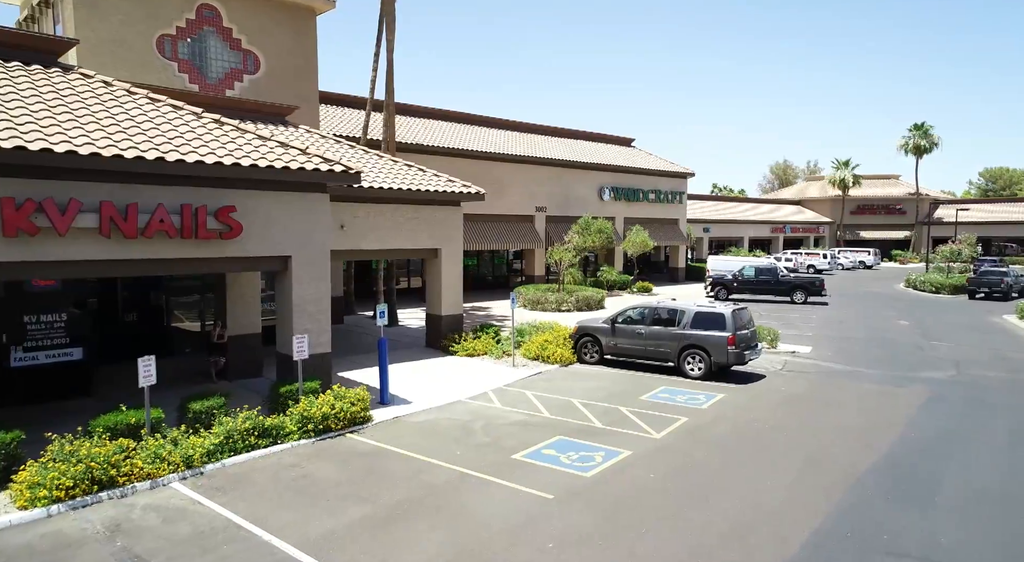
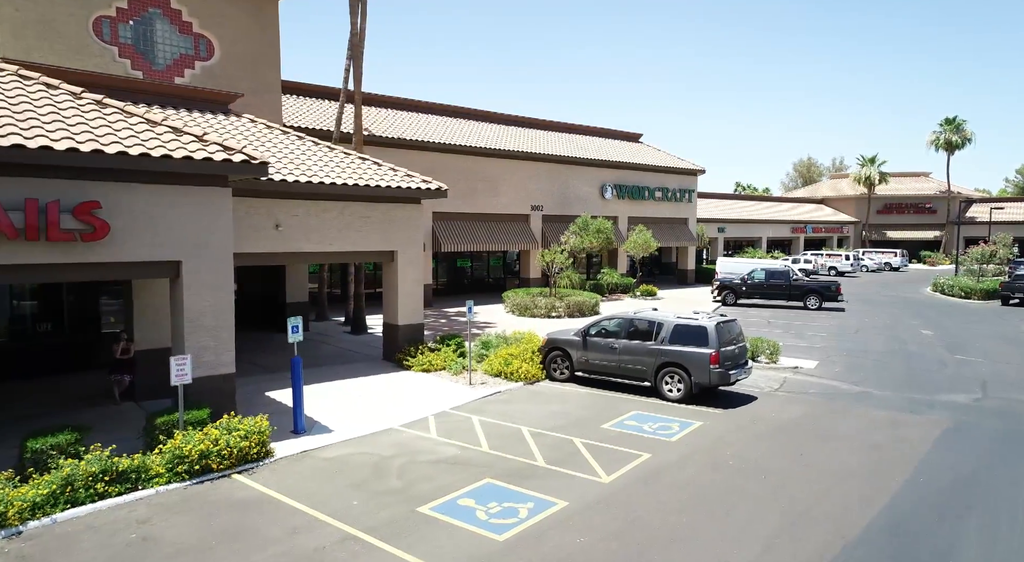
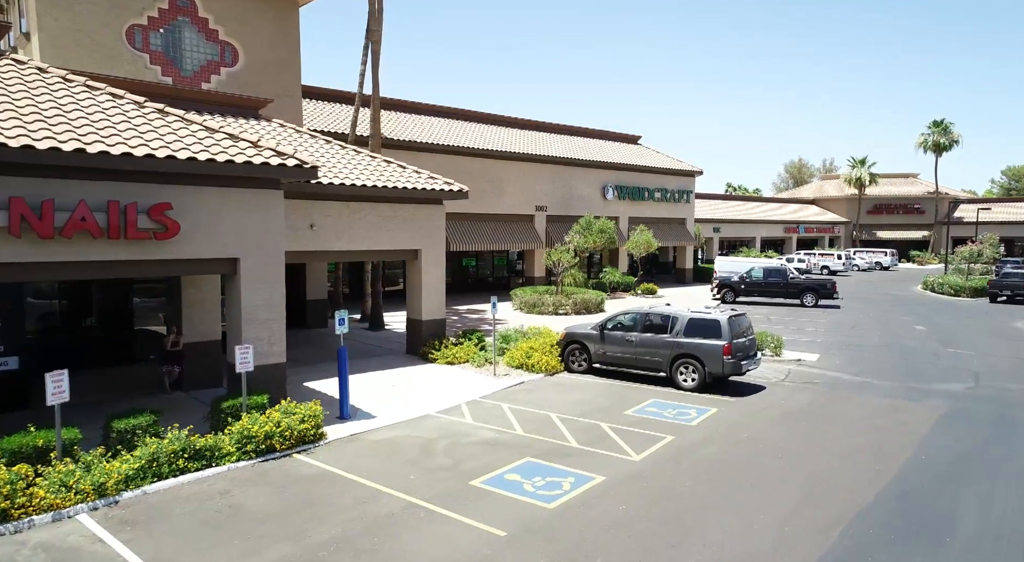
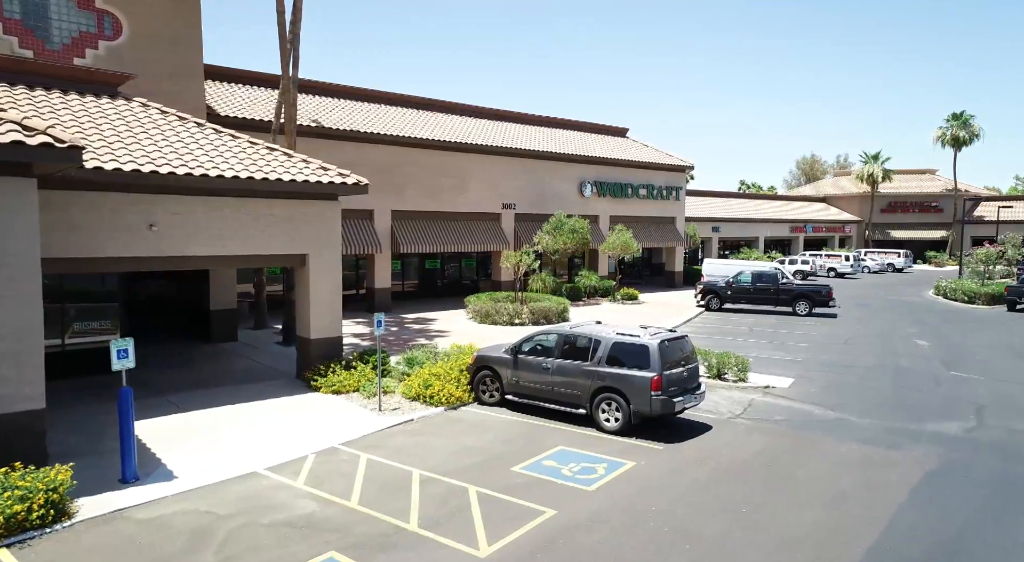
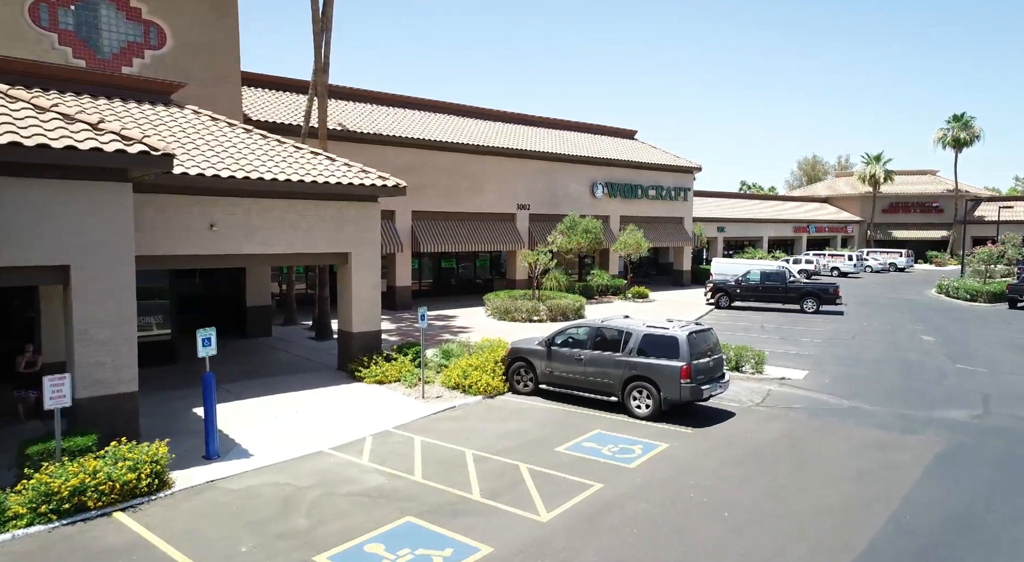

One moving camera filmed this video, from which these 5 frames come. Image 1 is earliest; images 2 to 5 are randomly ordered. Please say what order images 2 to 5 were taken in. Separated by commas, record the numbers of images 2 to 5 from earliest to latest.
3, 2, 5, 4
